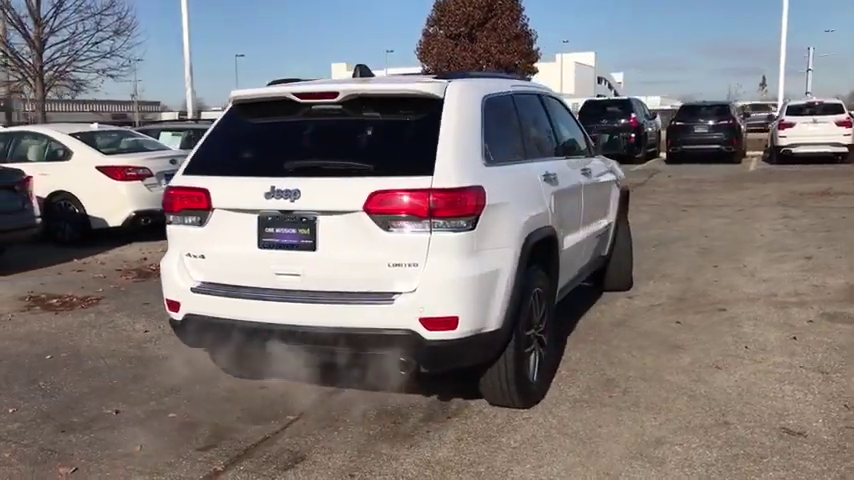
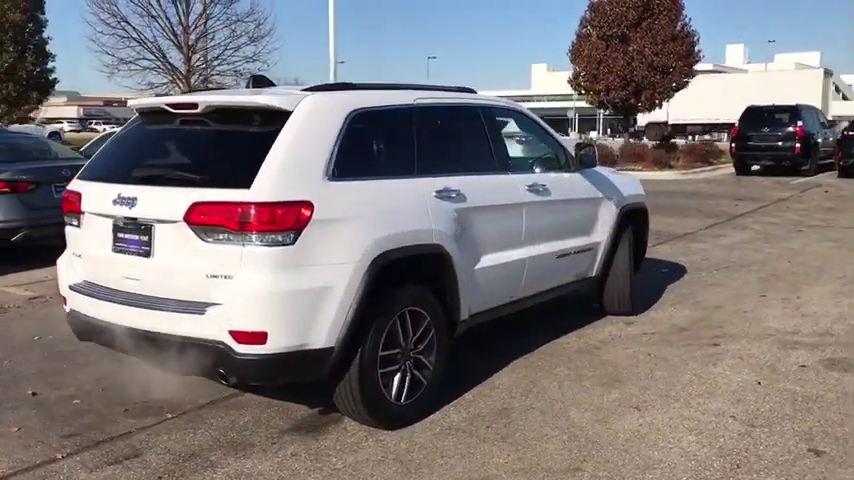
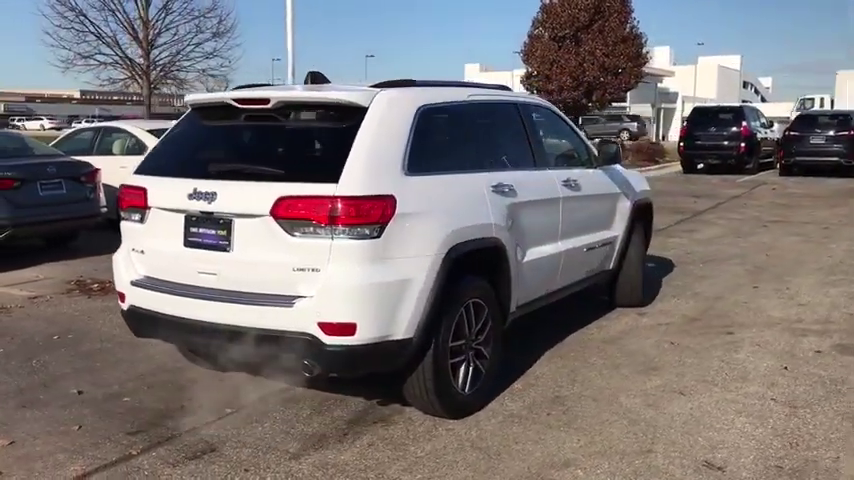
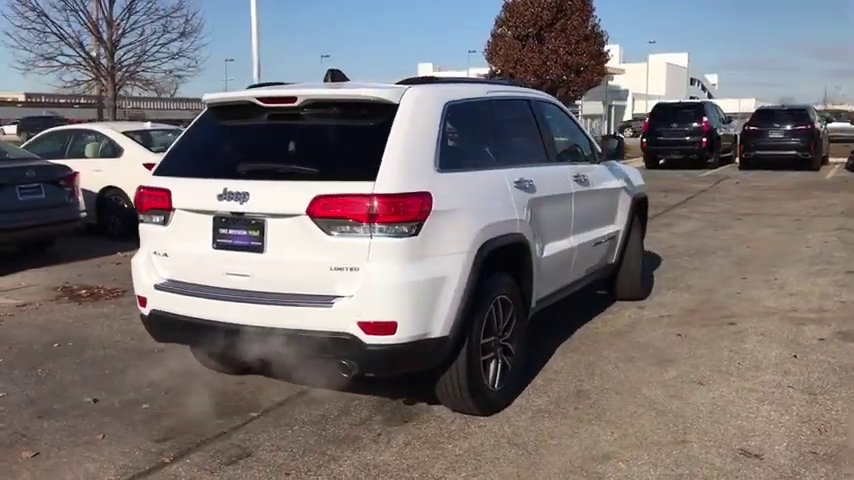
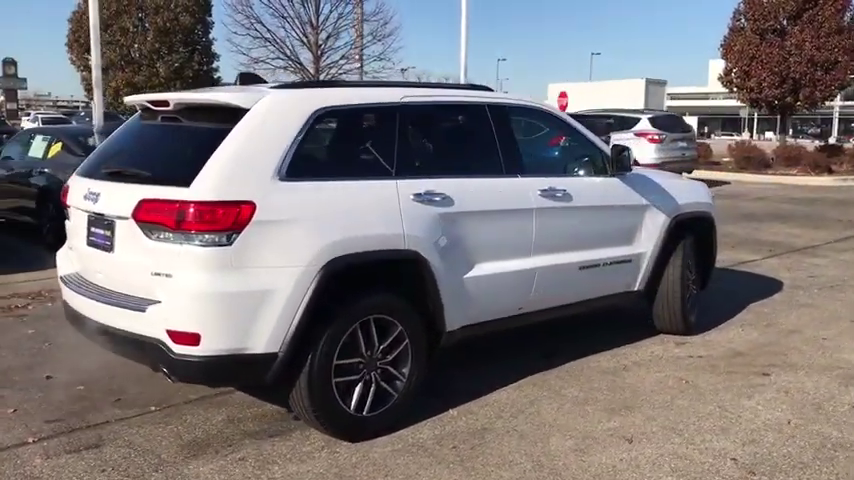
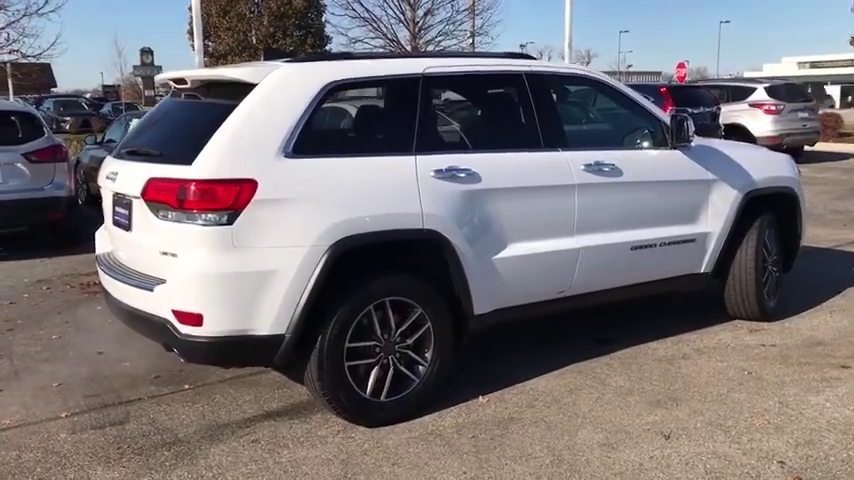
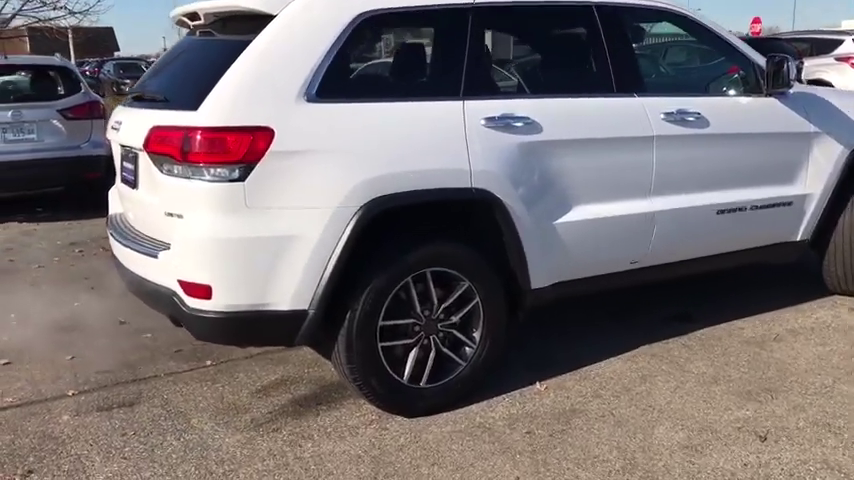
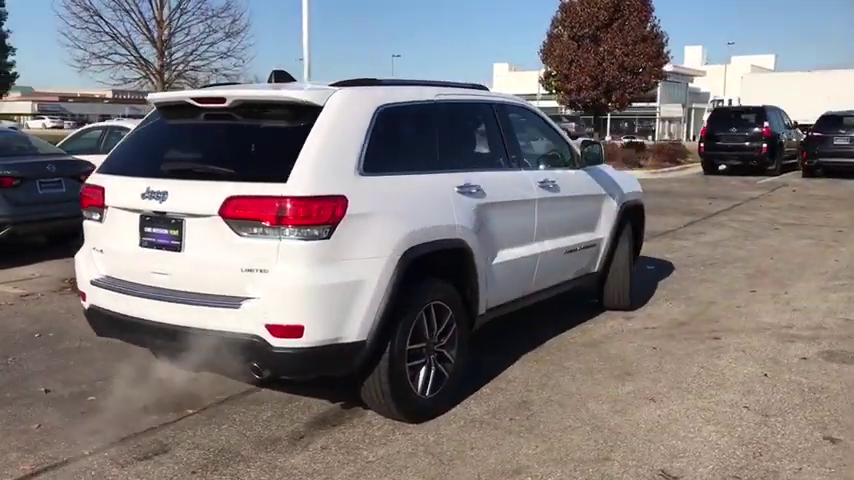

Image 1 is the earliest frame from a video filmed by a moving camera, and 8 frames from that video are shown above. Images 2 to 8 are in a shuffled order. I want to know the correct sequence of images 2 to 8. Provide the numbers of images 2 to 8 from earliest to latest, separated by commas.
4, 3, 8, 2, 5, 6, 7
